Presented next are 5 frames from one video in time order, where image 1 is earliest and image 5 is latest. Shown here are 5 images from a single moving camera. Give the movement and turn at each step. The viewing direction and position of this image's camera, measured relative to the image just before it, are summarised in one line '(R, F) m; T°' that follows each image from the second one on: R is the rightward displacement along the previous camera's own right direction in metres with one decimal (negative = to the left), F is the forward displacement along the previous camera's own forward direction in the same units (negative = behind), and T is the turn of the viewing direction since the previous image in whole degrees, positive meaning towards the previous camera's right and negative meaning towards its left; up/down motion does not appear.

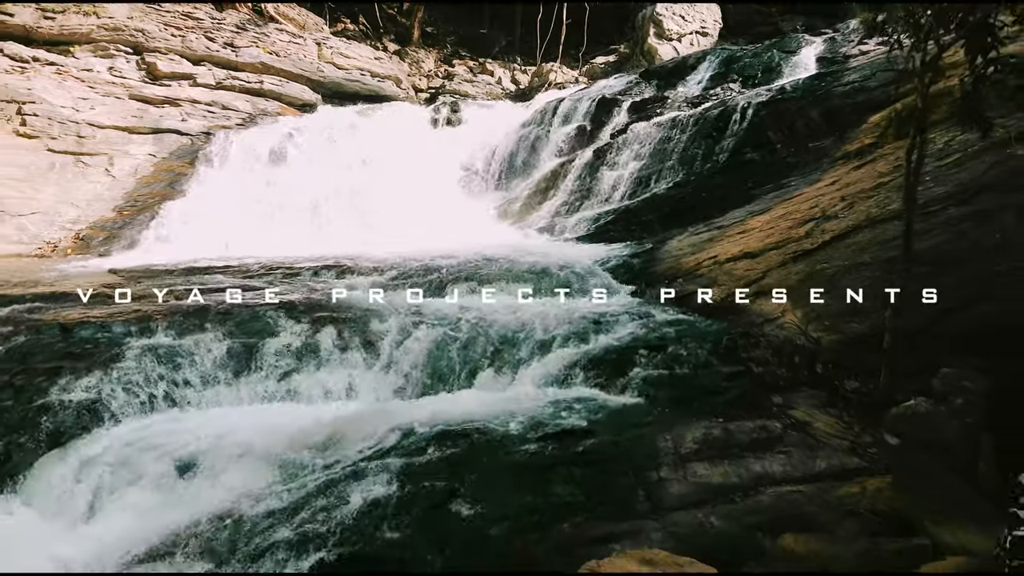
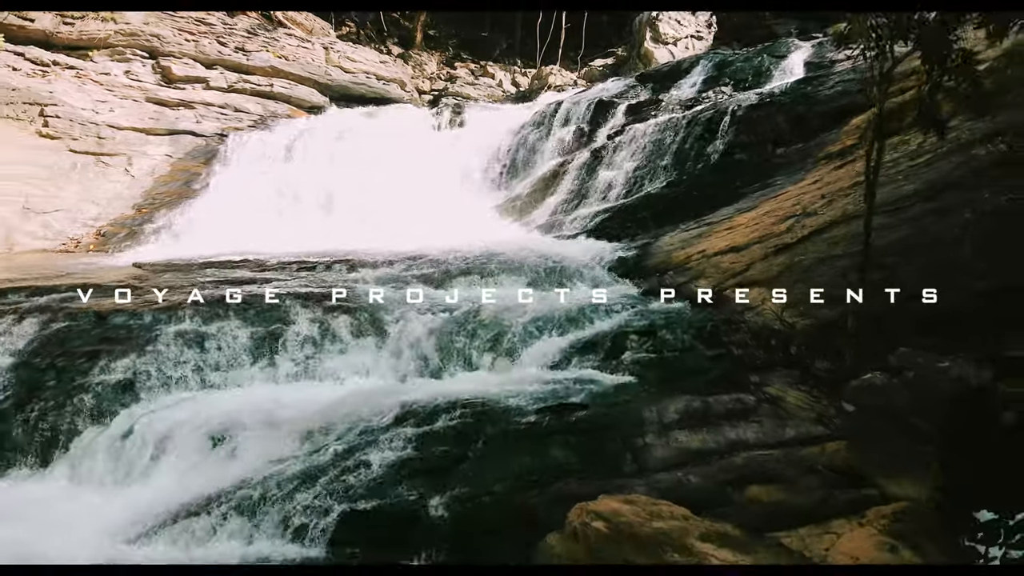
(0.0, -0.3) m; 0°
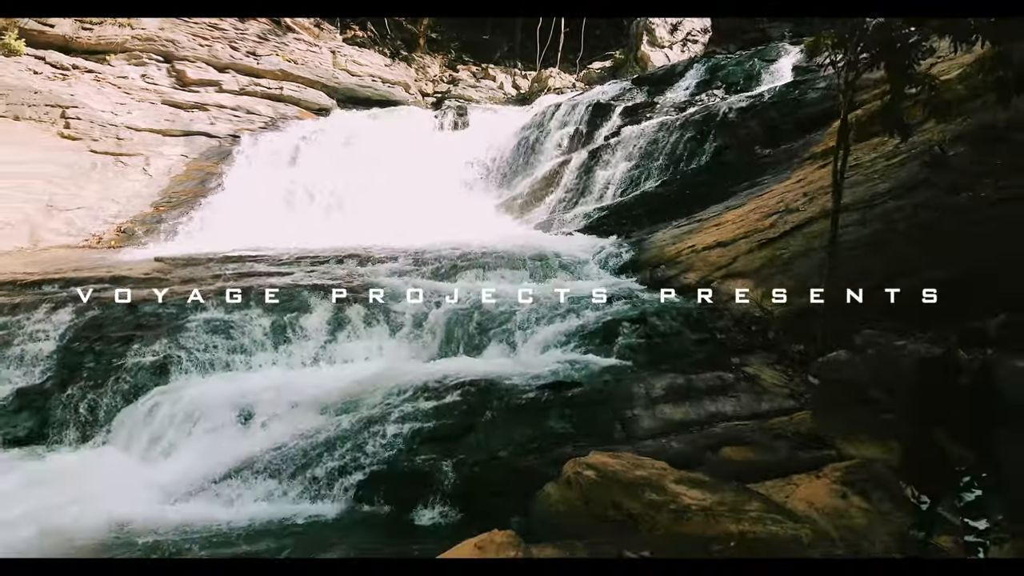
(0.0, -0.3) m; 0°
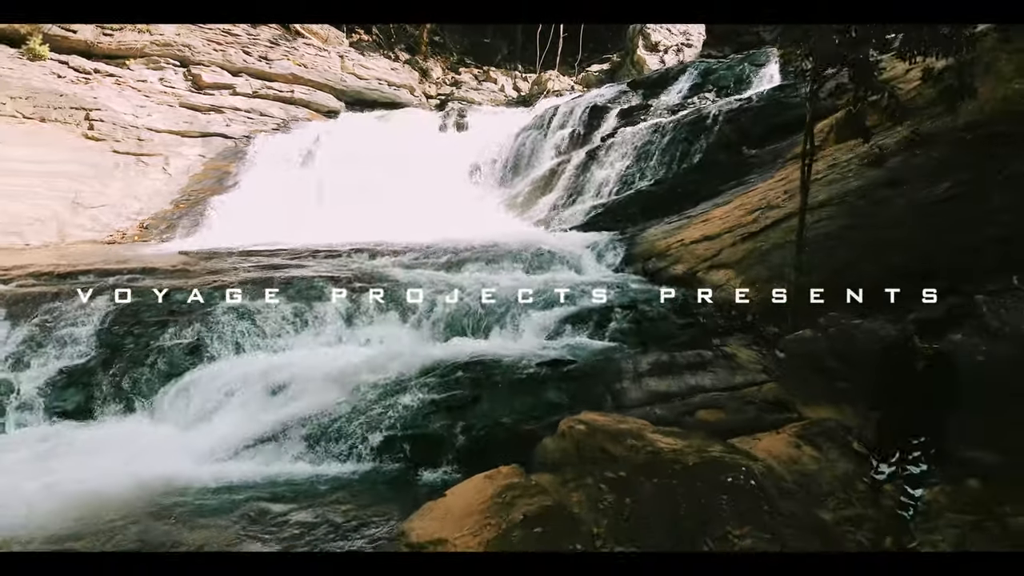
(0.0, -0.4) m; 0°
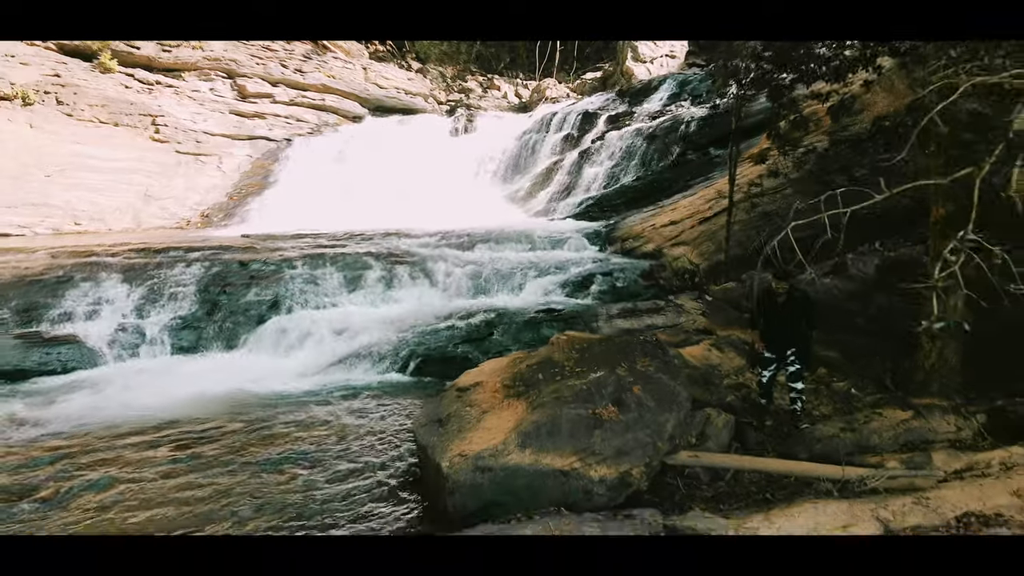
(0.0, -1.3) m; 0°
